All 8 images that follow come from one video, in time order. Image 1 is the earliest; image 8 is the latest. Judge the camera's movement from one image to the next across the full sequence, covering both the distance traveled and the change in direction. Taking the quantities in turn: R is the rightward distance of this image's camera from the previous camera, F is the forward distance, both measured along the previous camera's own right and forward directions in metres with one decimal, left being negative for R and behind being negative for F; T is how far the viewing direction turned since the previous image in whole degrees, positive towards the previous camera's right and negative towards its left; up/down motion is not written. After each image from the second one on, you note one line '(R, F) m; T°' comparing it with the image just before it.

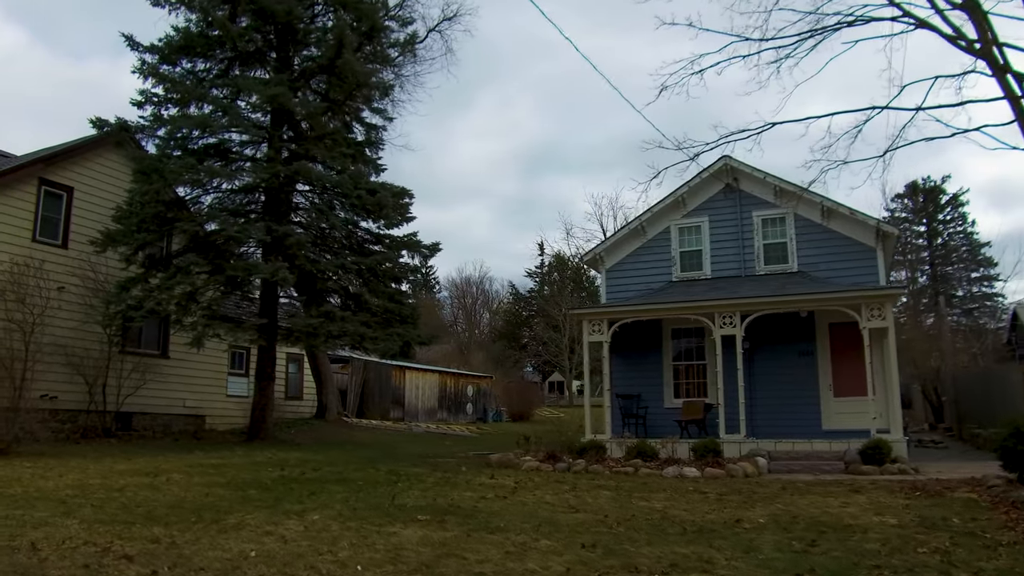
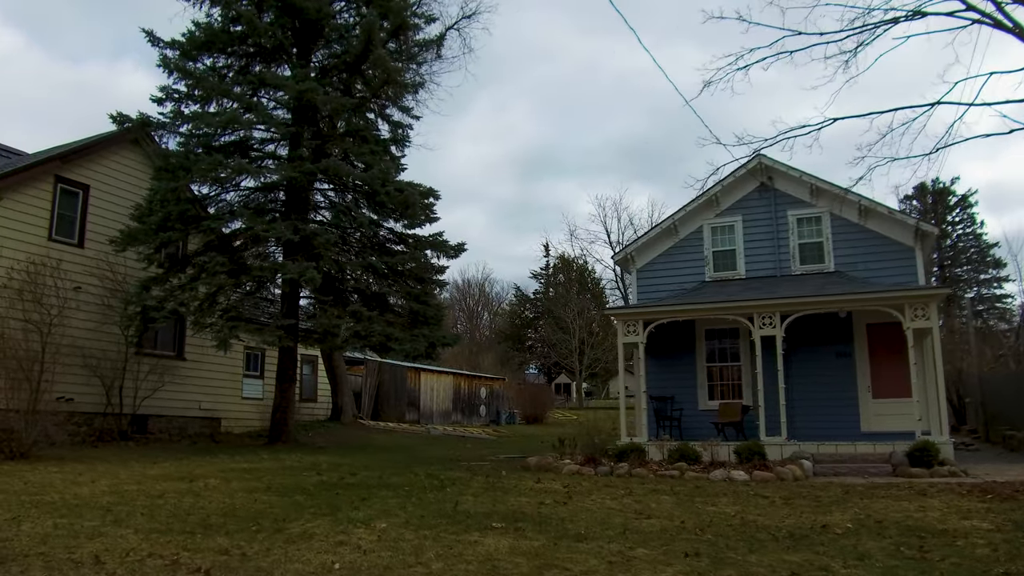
(-0.8, +0.3) m; +1°
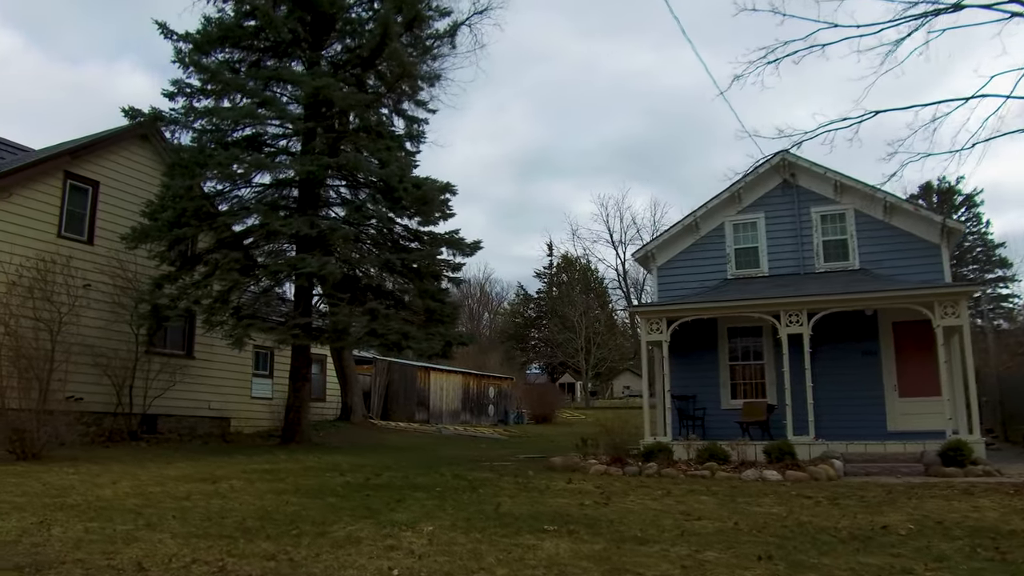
(-0.5, +0.2) m; +1°
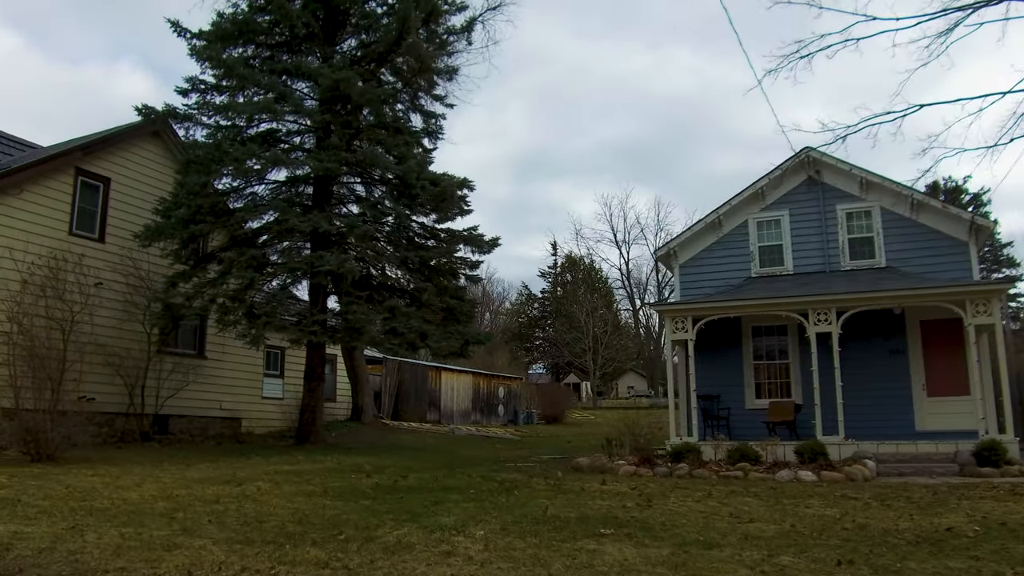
(-0.5, +0.2) m; 0°
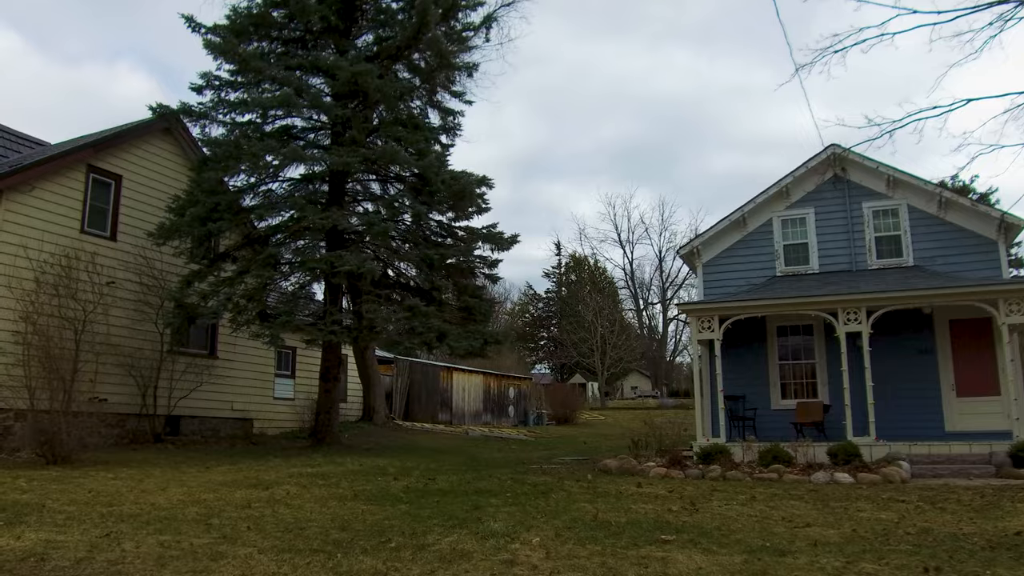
(-0.5, +0.2) m; 0°
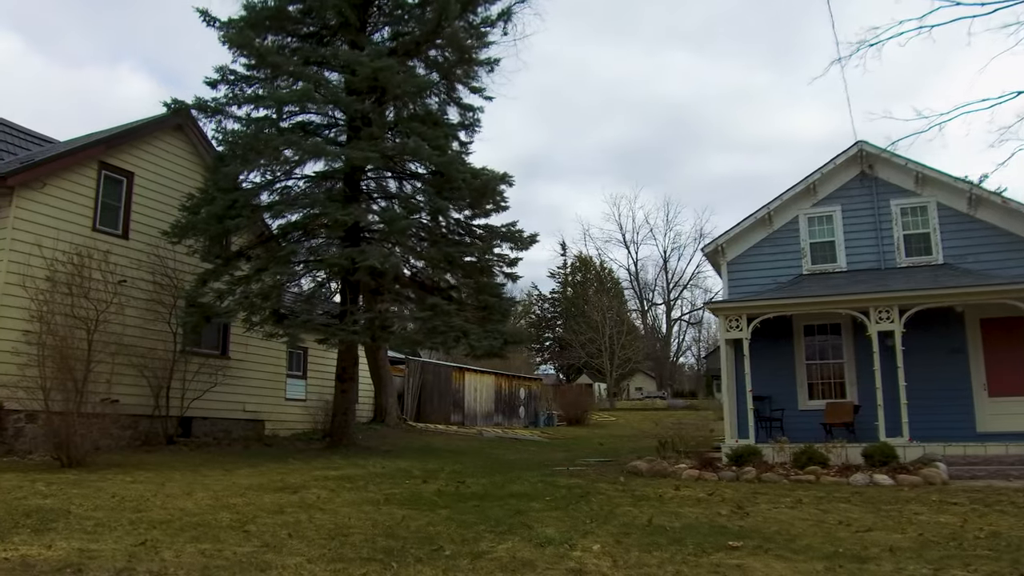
(-0.5, +0.2) m; 0°
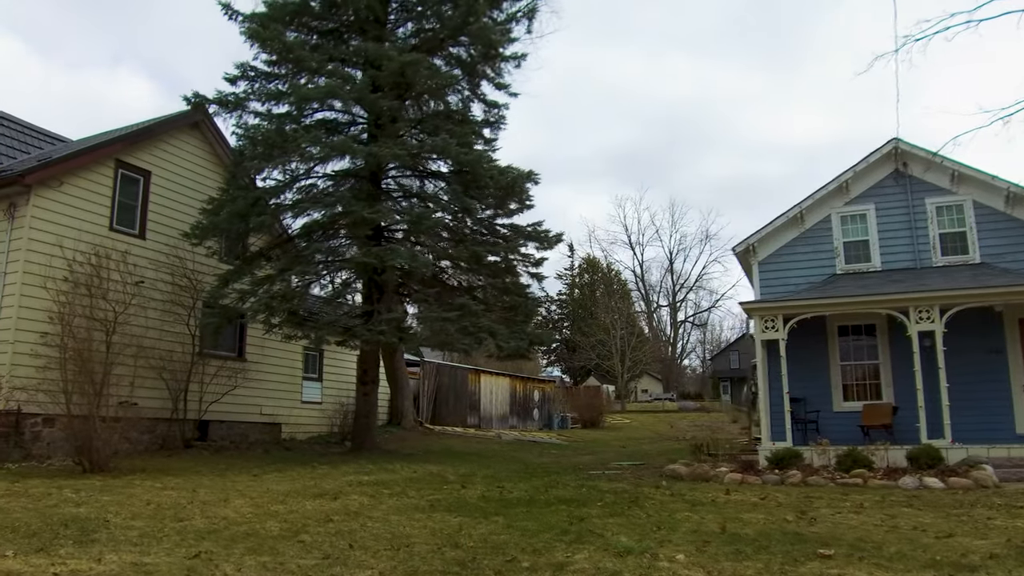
(-0.6, +0.3) m; +1°
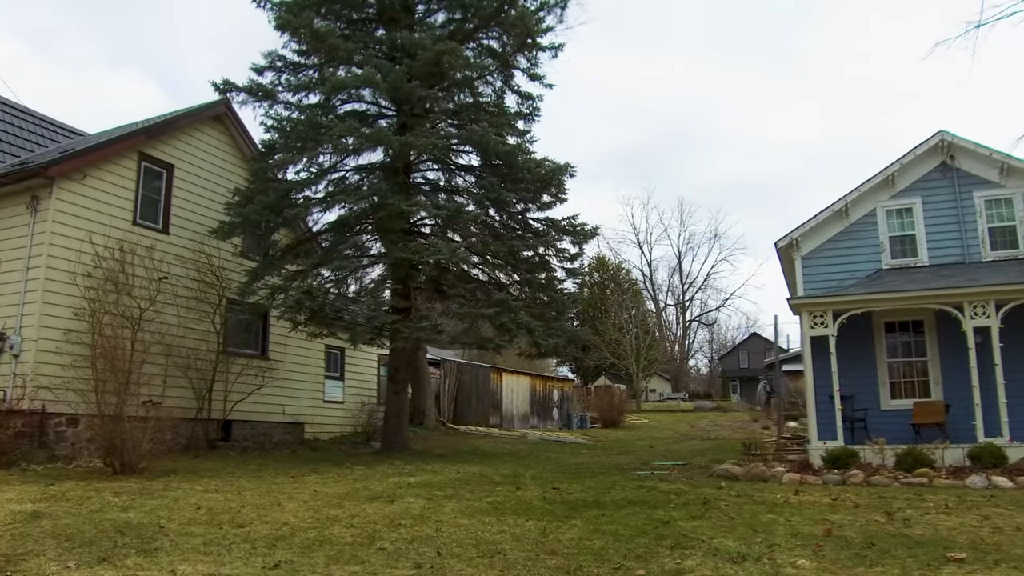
(-0.8, +0.4) m; +1°
